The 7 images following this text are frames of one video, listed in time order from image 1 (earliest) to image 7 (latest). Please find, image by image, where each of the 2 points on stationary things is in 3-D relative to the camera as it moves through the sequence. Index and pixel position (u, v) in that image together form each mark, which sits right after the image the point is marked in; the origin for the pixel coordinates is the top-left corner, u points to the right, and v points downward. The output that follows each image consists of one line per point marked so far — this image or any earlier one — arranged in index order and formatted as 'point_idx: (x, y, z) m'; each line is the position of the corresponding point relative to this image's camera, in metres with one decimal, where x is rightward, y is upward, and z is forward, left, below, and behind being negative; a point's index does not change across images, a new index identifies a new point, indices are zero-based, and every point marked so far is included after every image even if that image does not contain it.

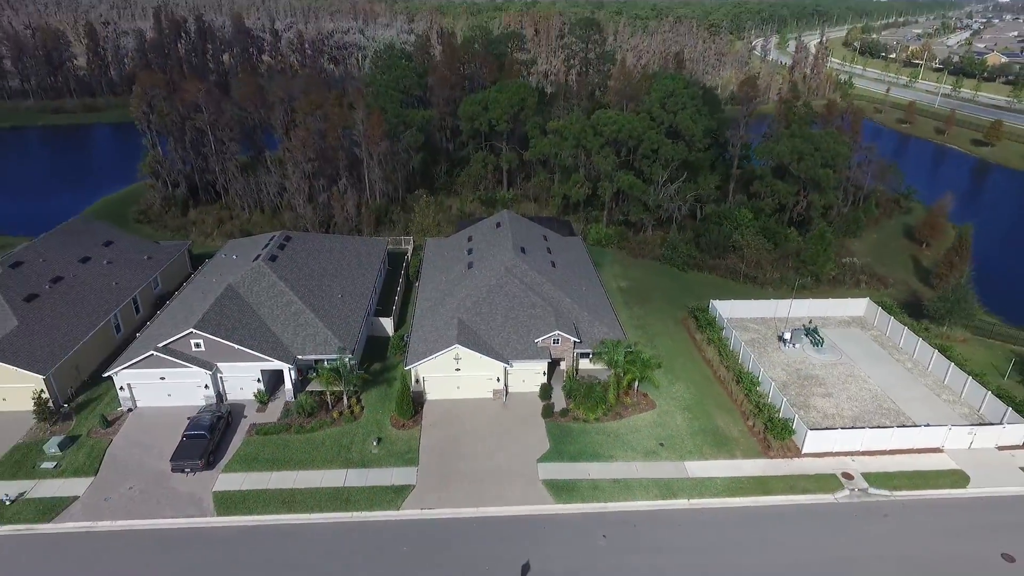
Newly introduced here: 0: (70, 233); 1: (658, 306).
0: (-13.0, +1.6, +18.1) m
1: (+4.5, -0.6, +19.0) m
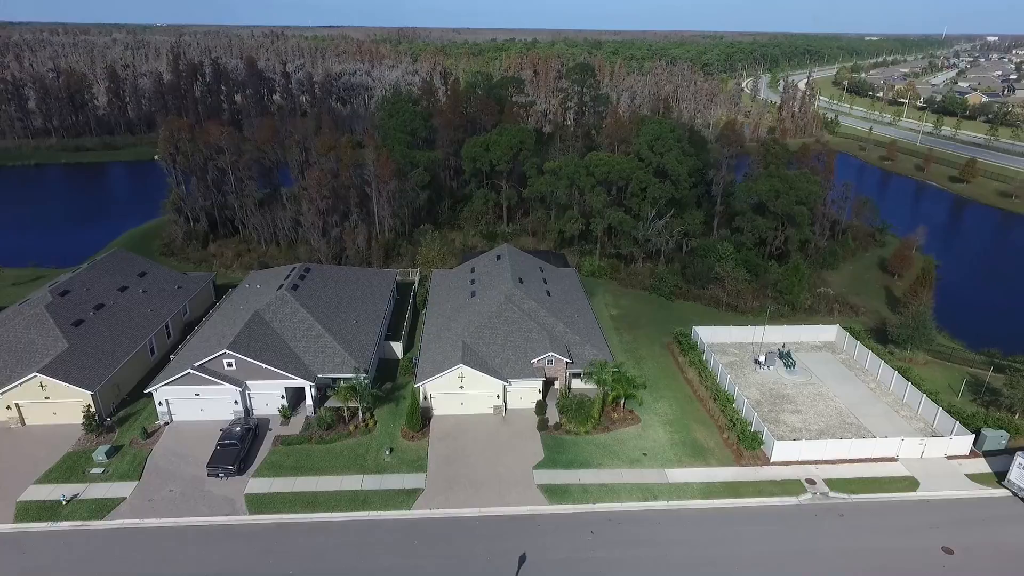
0: (-13.0, +0.8, +19.9) m
1: (+4.5, -1.5, +20.6) m
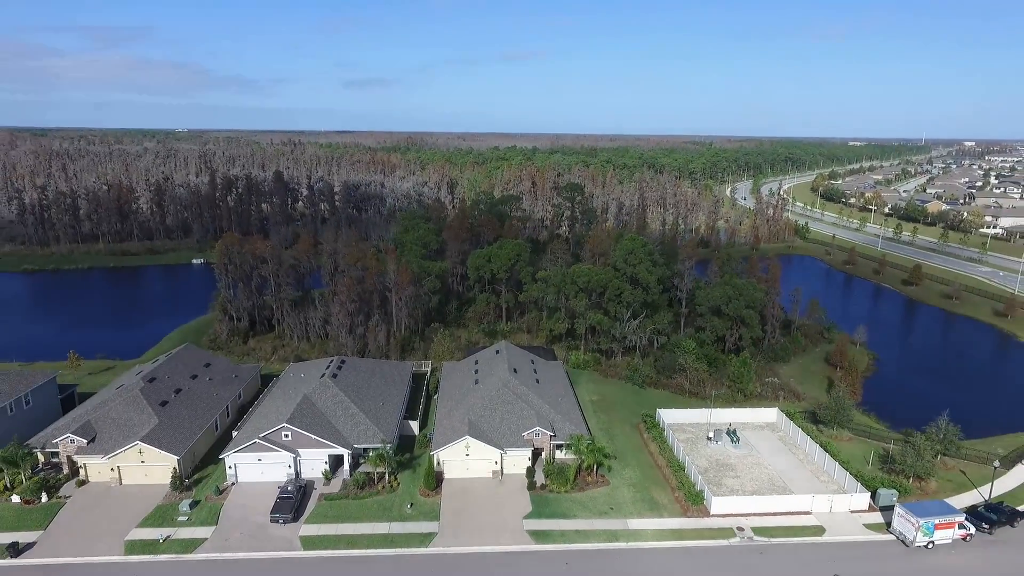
0: (-13.1, -2.8, +24.5) m
1: (+4.3, -5.1, +24.9) m
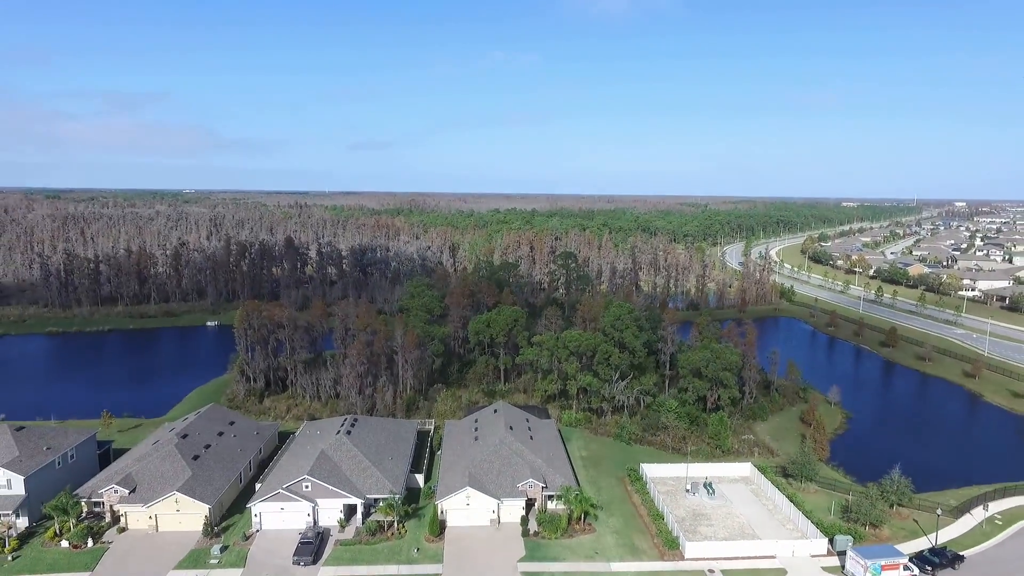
0: (-13.3, -5.6, +27.0) m
1: (+4.2, -8.0, +27.2) m
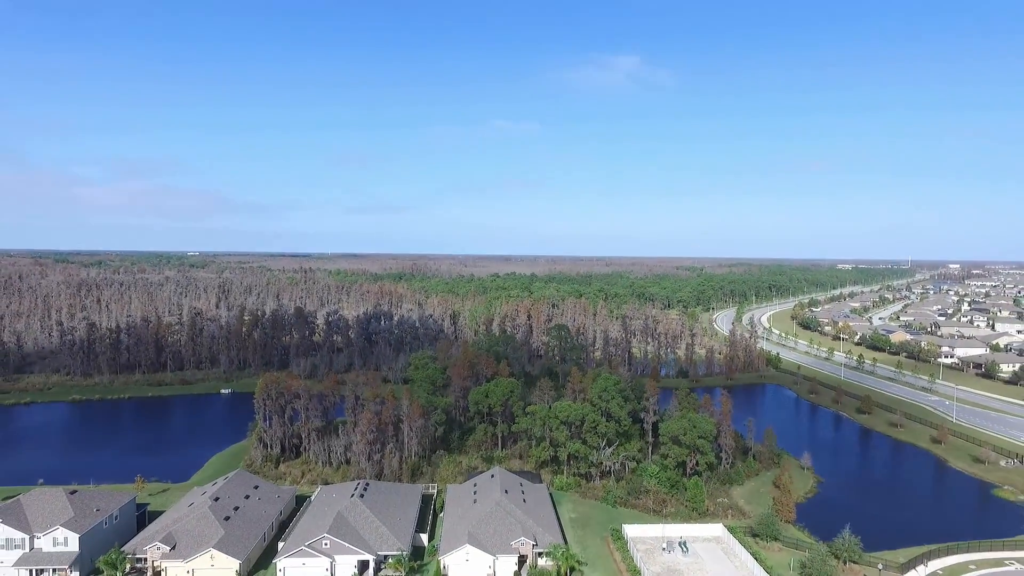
0: (-13.5, -9.4, +30.2) m
1: (+3.9, -11.8, +30.1) m
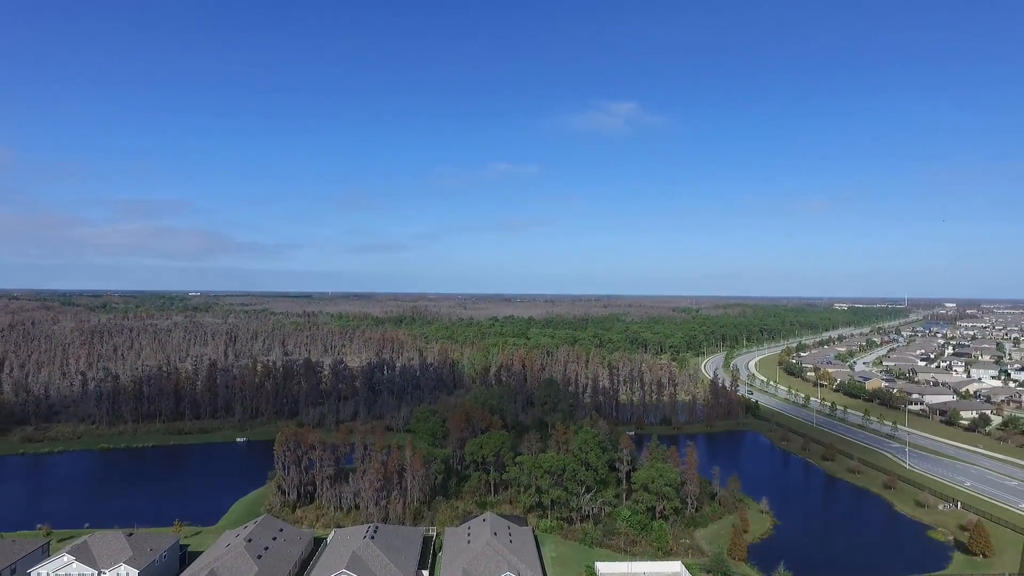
0: (-14.2, -13.5, +35.2) m
1: (+3.3, -15.9, +35.0) m
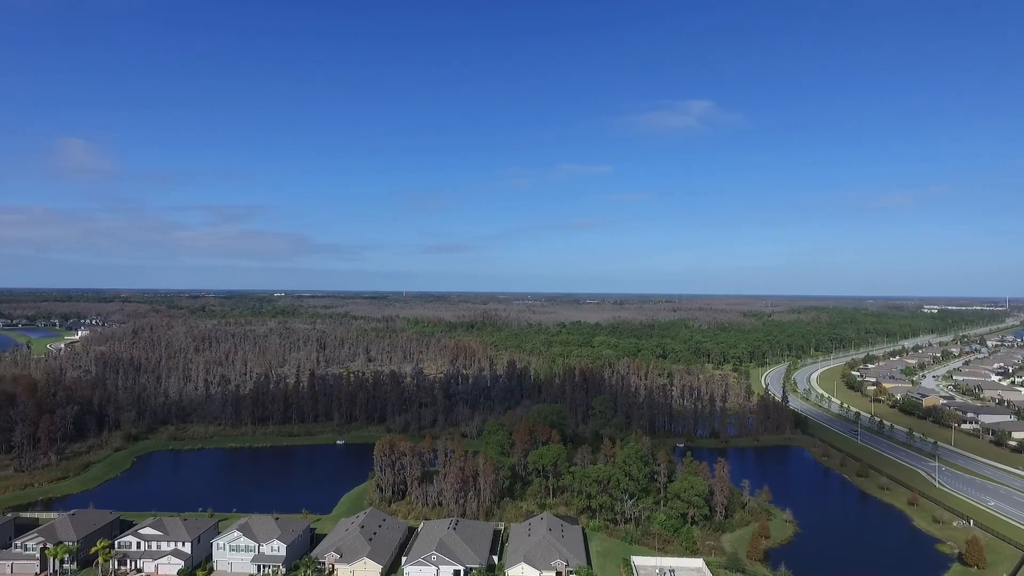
0: (-10.4, -16.7, +45.4) m
1: (+7.0, -19.1, +43.3) m
